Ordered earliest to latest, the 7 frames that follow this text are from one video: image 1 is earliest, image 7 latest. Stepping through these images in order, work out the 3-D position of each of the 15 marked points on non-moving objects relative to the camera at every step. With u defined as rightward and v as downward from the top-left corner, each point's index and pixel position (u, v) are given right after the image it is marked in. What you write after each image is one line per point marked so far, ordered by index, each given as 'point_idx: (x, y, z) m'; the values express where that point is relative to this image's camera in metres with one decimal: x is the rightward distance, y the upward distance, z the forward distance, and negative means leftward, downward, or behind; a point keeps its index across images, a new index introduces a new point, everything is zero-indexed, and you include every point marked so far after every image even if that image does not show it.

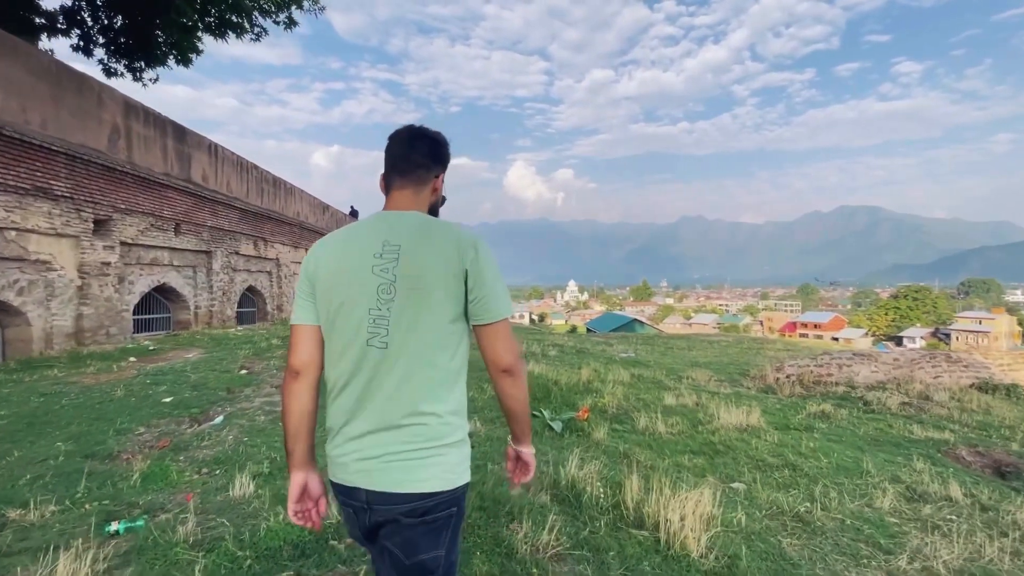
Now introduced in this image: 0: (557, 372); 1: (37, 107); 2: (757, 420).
0: (+0.6, -1.2, +6.8) m
1: (-6.6, +2.6, +6.7) m
2: (+2.4, -1.3, +4.7) m
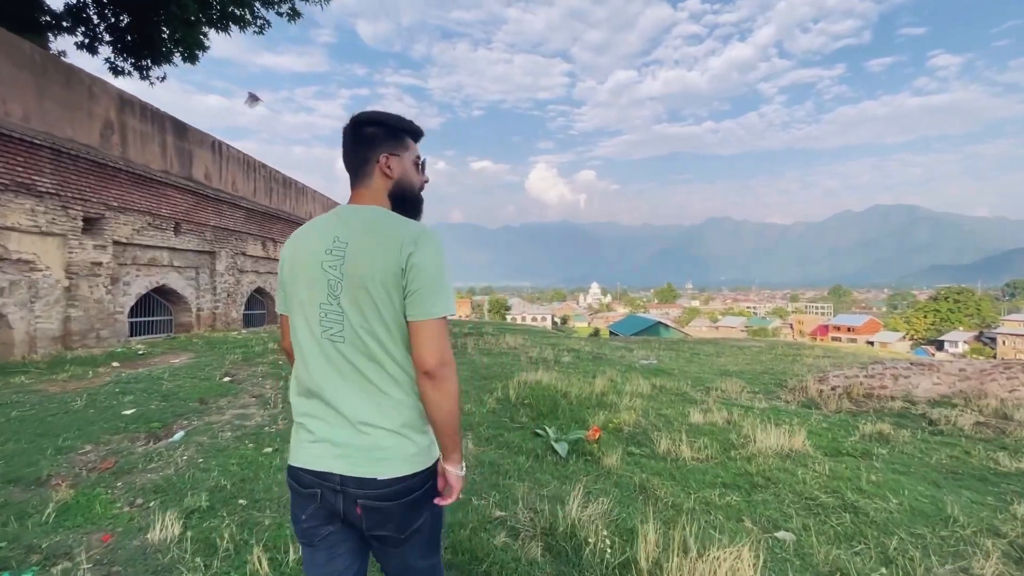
0: (+0.7, -1.2, +6.1) m
1: (-6.5, +2.5, +6.4) m
2: (+2.4, -1.3, +4.0) m
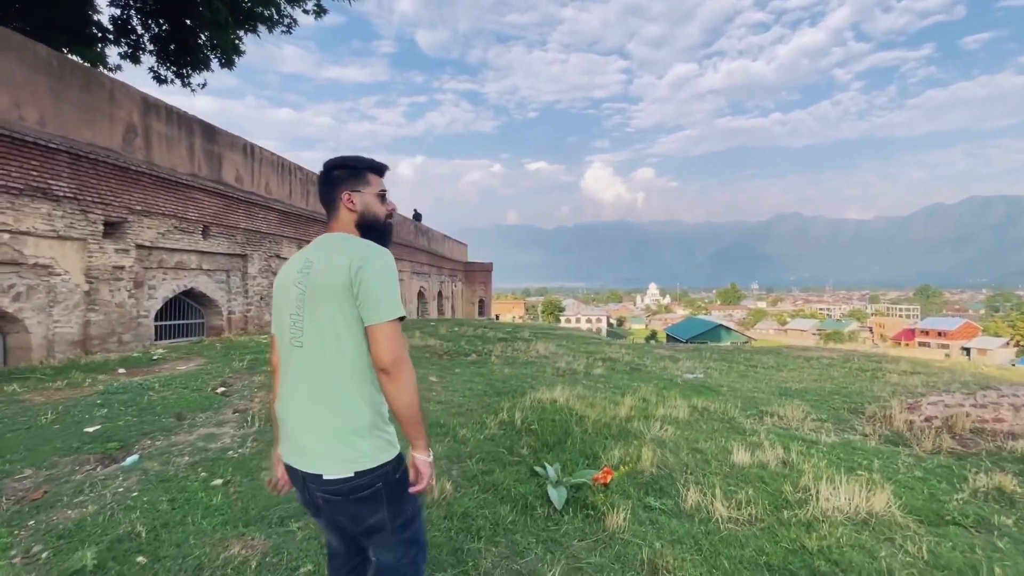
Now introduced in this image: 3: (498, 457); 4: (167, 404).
0: (+0.9, -1.2, +5.3) m
1: (-6.3, +2.5, +6.4) m
2: (+2.3, -1.3, +2.9) m
3: (-0.1, -1.3, +3.8) m
4: (-3.4, -1.2, +4.8) m
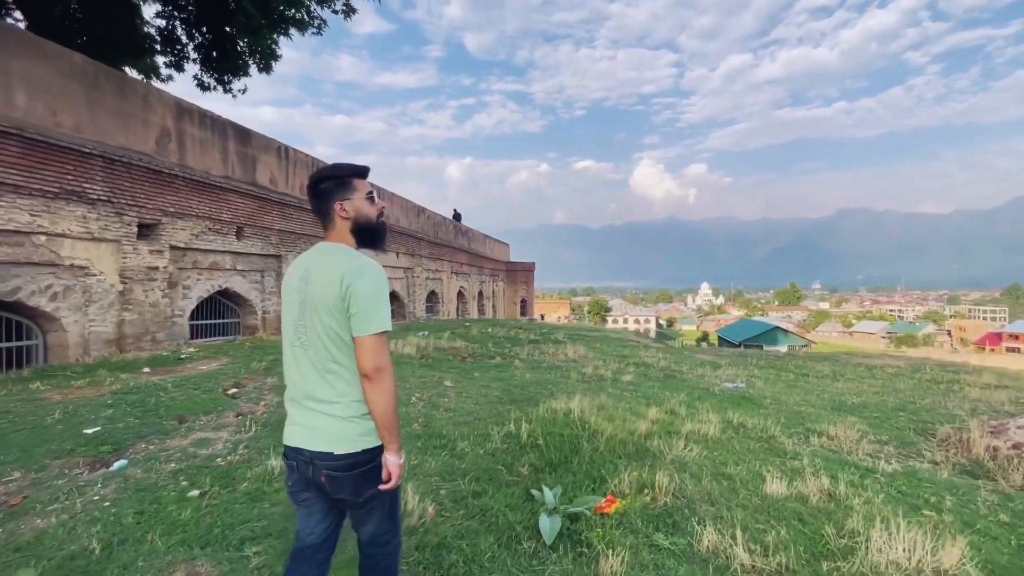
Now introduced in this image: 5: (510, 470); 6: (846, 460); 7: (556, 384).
0: (+1.0, -1.2, +4.8) m
1: (-6.1, +2.5, +6.6) m
2: (+2.2, -1.3, +2.3) m
3: (-0.1, -1.3, +3.4) m
4: (-3.4, -1.2, +4.7) m
5: (0.0, -1.3, +3.5) m
6: (+2.6, -1.4, +3.8) m
7: (+0.6, -1.3, +6.3) m
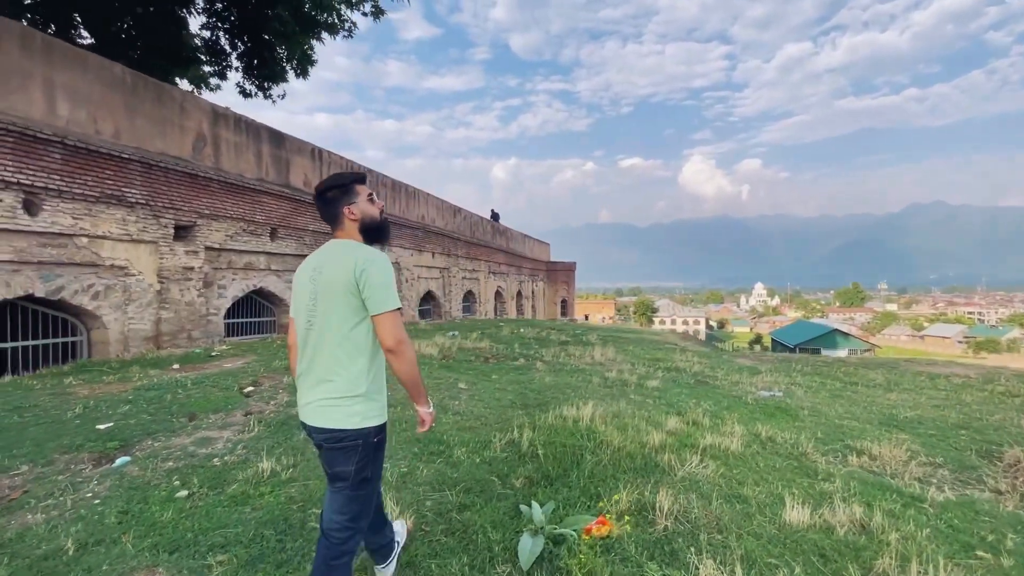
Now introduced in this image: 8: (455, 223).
0: (+1.1, -1.2, +4.5) m
1: (-5.8, +2.5, +6.9) m
2: (+2.0, -1.3, +1.9) m
3: (-0.2, -1.3, +3.2) m
4: (-3.3, -1.2, +4.8) m
5: (-0.1, -1.3, +3.3) m
6: (+2.6, -1.4, +3.3) m
7: (+0.8, -1.3, +6.1) m
8: (-2.3, +2.6, +19.2) m
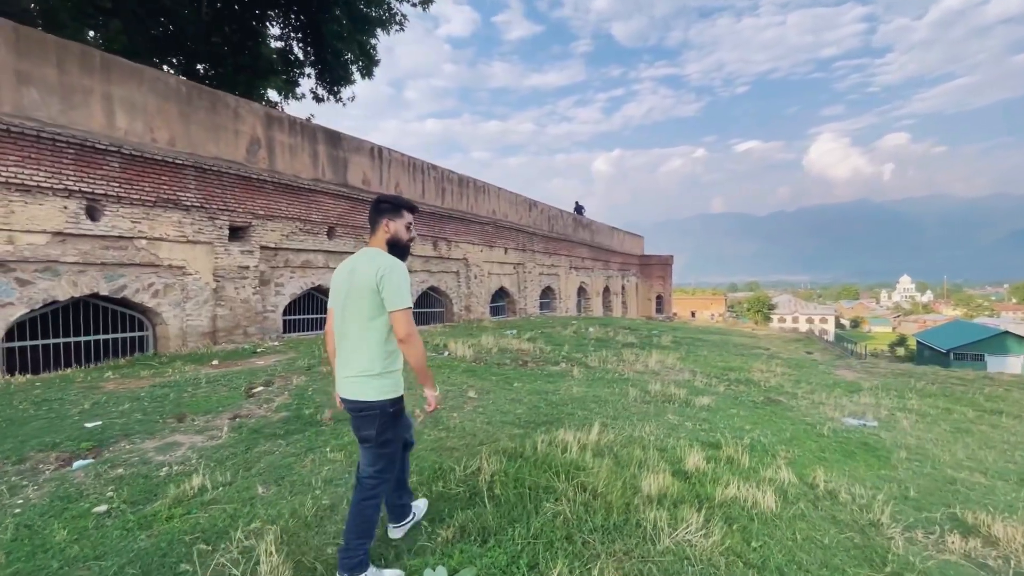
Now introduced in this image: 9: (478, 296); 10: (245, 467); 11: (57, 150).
0: (+0.9, -1.2, +3.6) m
1: (-5.3, +2.5, +7.4) m
2: (+1.3, -1.3, +0.9) m
3: (-0.6, -1.3, +2.6) m
4: (-3.3, -1.1, +4.8) m
5: (-0.4, -1.3, +2.6) m
6: (+2.2, -1.3, +2.1) m
7: (+1.0, -1.2, +5.1) m
8: (+0.7, +2.8, +18.7) m
9: (-1.1, -0.3, +15.4) m
10: (-1.9, -1.3, +3.5) m
11: (-5.9, +1.8, +6.2) m
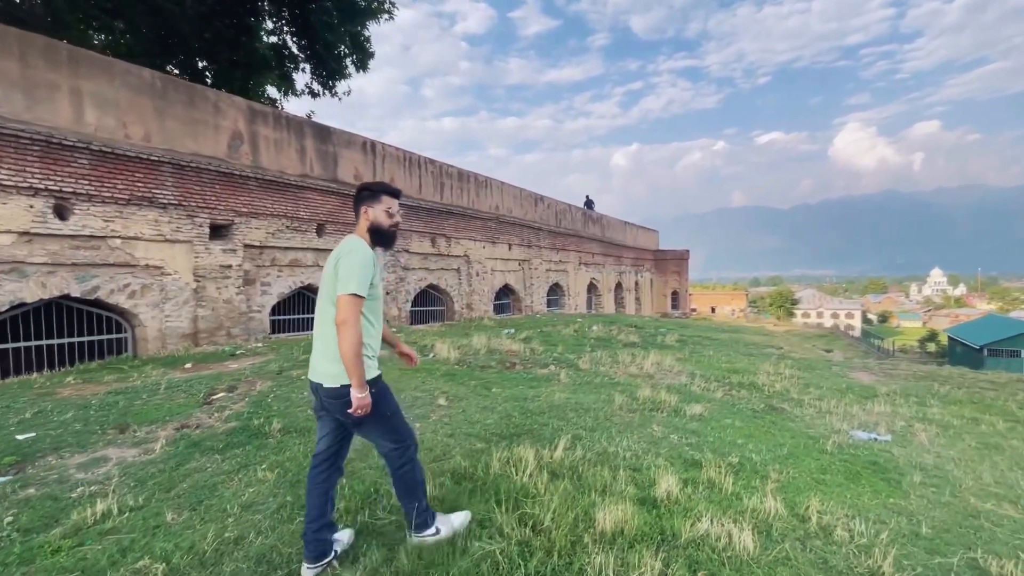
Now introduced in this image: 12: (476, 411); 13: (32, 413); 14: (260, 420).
0: (+0.6, -1.2, +3.1) m
1: (-5.5, +2.5, +7.1) m
2: (+0.8, -1.3, +0.4) m
3: (-0.9, -1.3, +2.2) m
4: (-3.6, -1.2, +4.5) m
5: (-0.8, -1.3, +2.2) m
6: (+1.8, -1.3, +1.6) m
7: (+0.7, -1.2, +4.7) m
8: (+0.9, +2.9, +18.2) m
9: (-1.0, -0.2, +15.0) m
10: (-2.3, -1.3, +3.1) m
11: (-6.2, +1.8, +6.0) m
12: (-0.3, -1.2, +4.7) m
13: (-4.4, -1.1, +4.4) m
14: (-2.3, -1.2, +4.3) m
